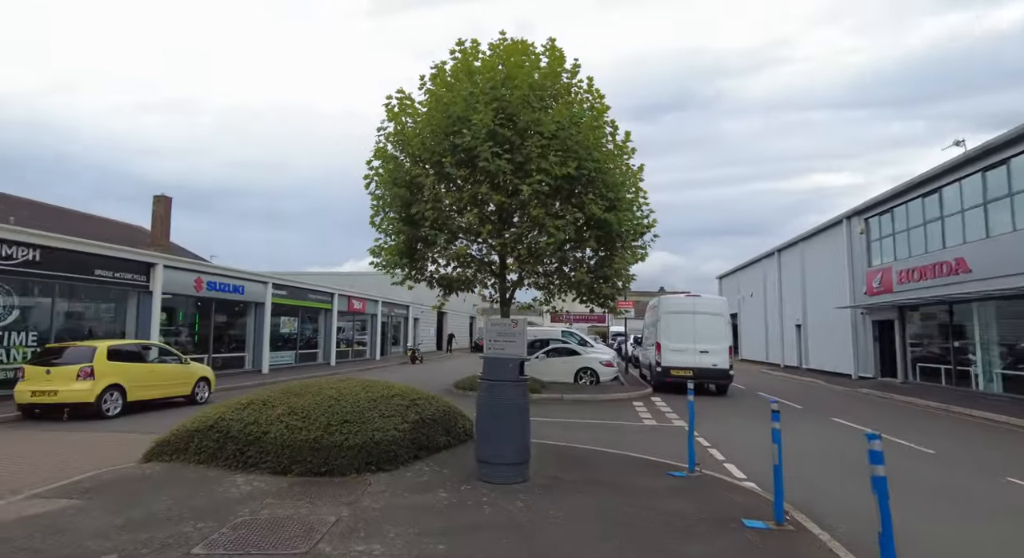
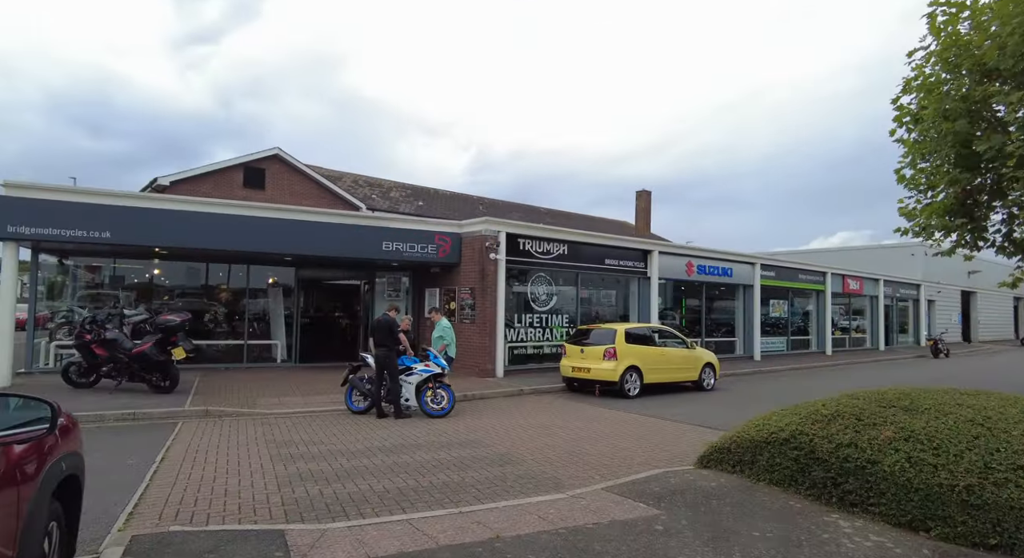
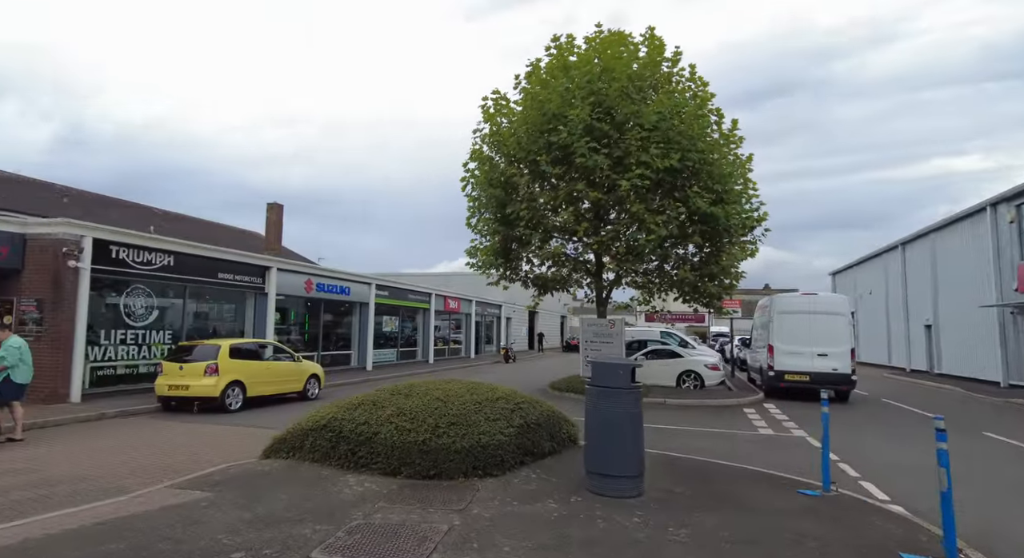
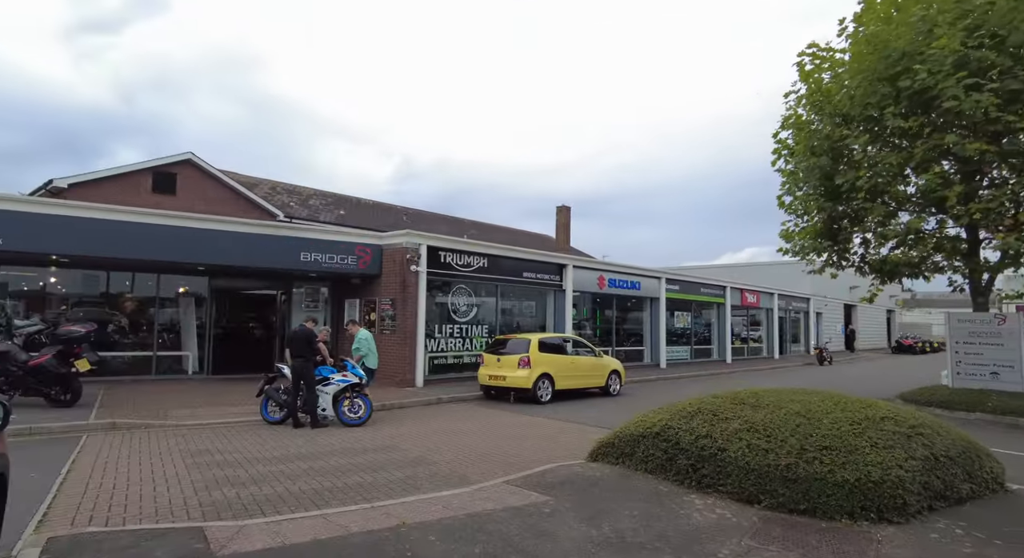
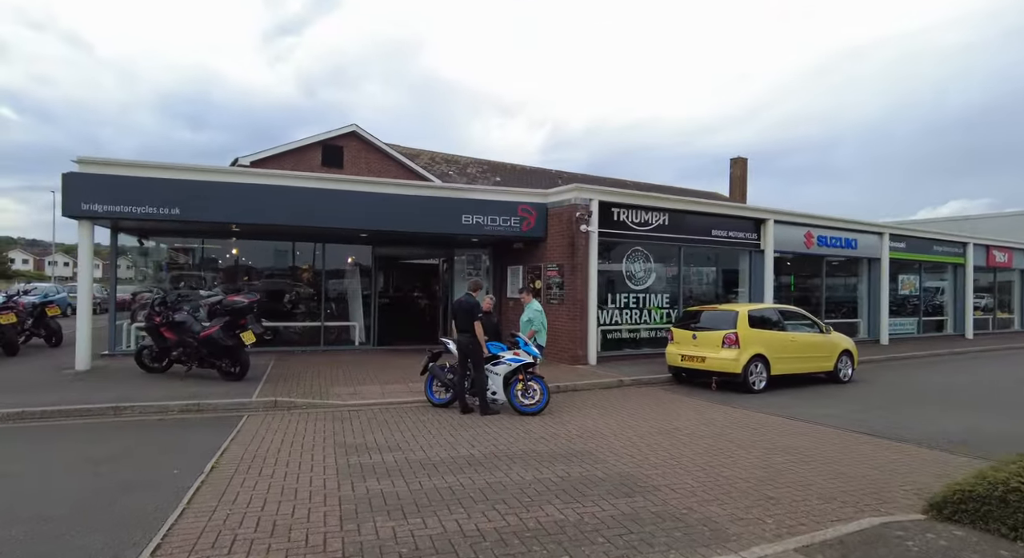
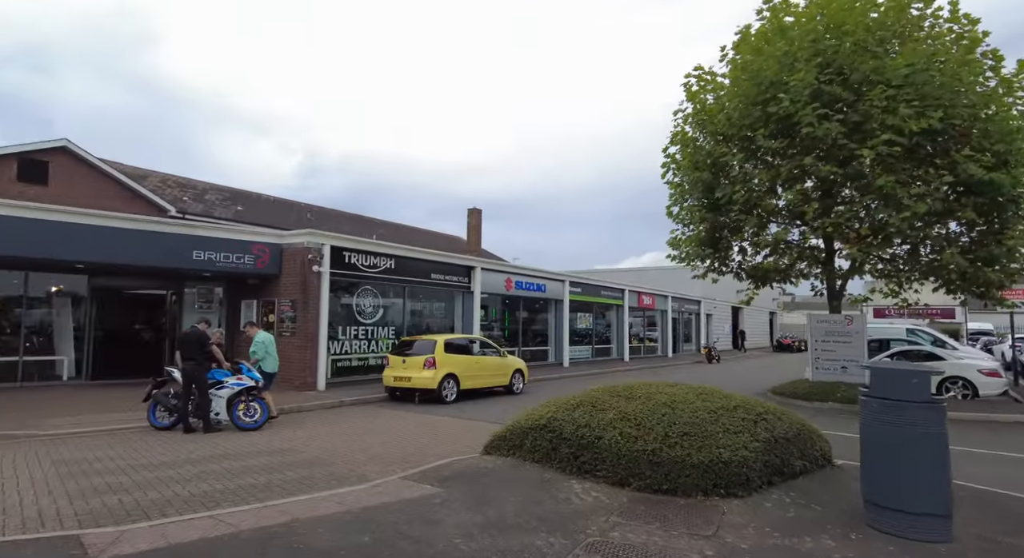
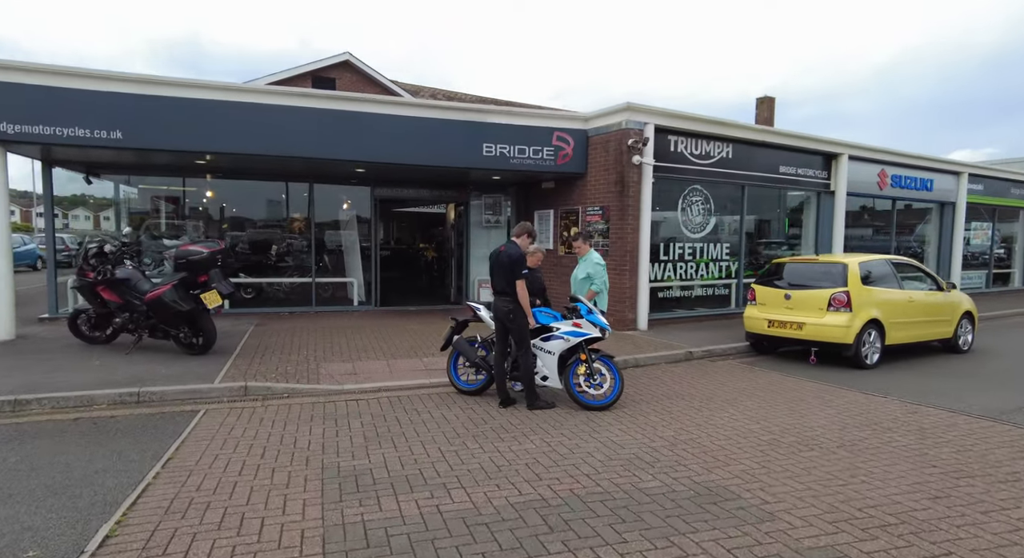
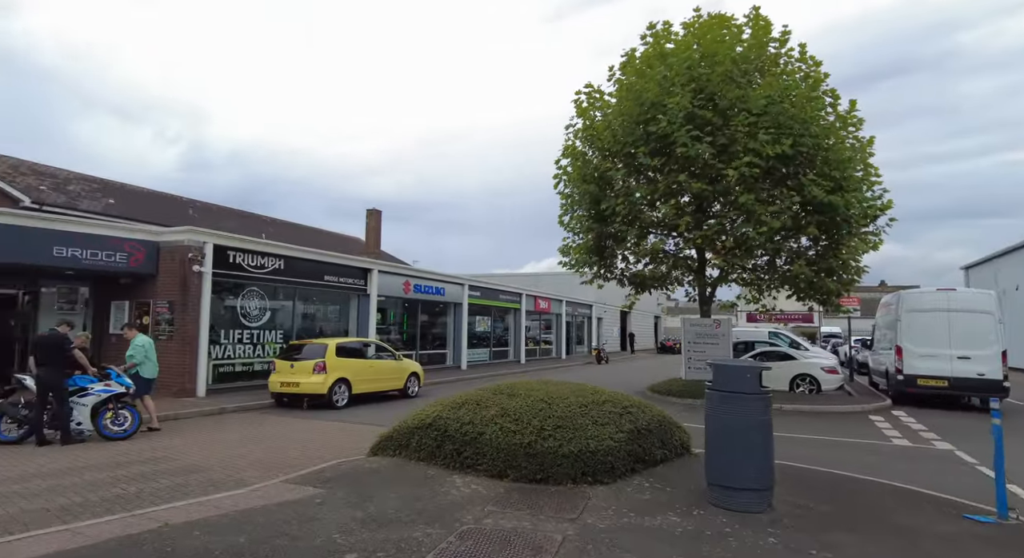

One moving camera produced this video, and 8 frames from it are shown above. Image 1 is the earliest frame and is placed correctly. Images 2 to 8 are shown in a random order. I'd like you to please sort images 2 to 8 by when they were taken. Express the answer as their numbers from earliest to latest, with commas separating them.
3, 8, 6, 4, 2, 5, 7
